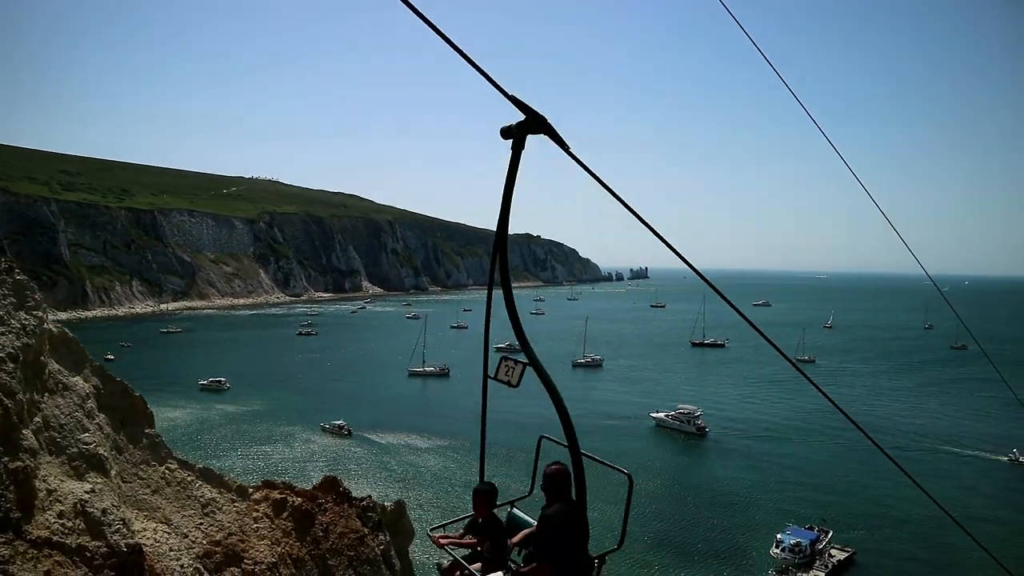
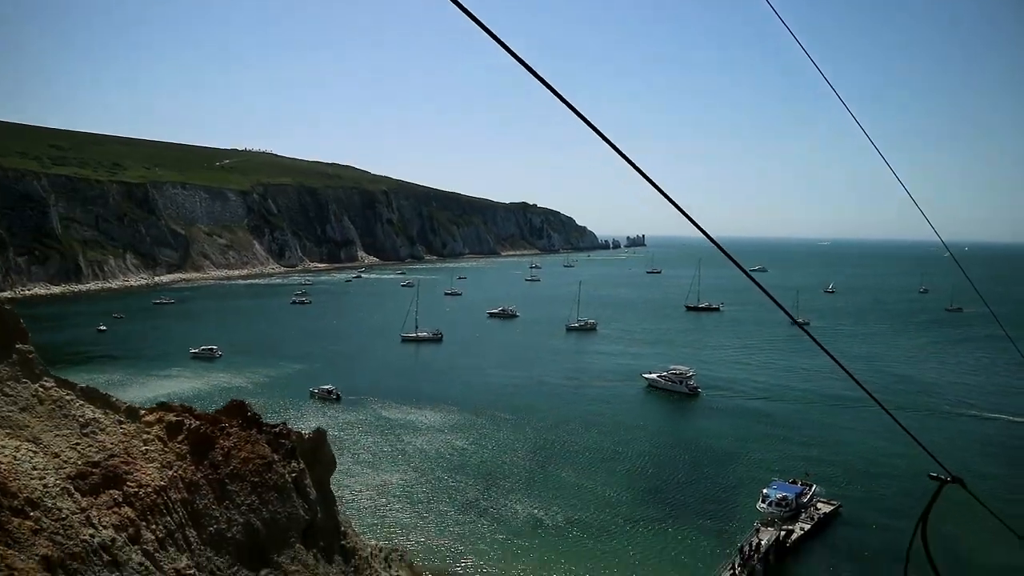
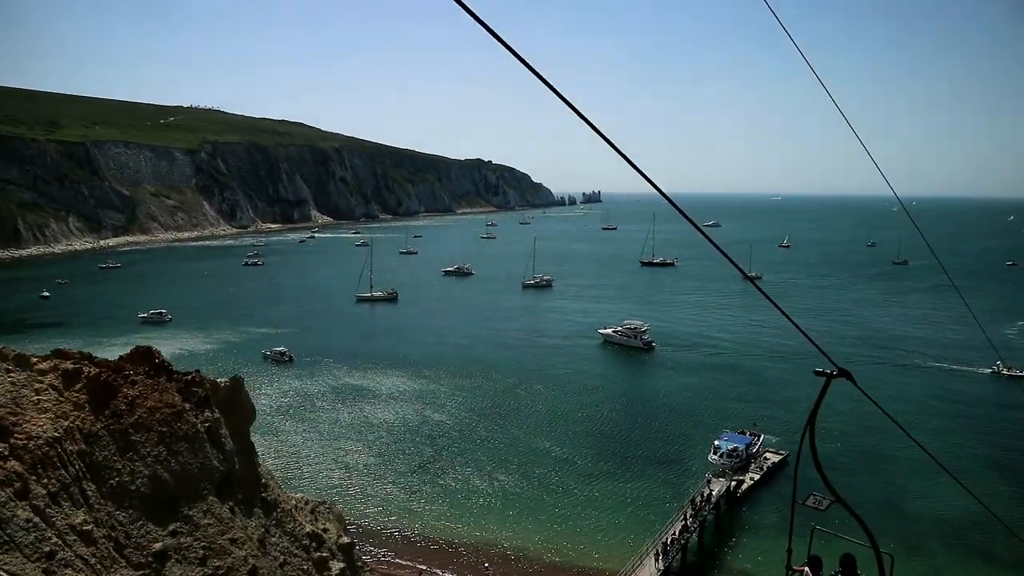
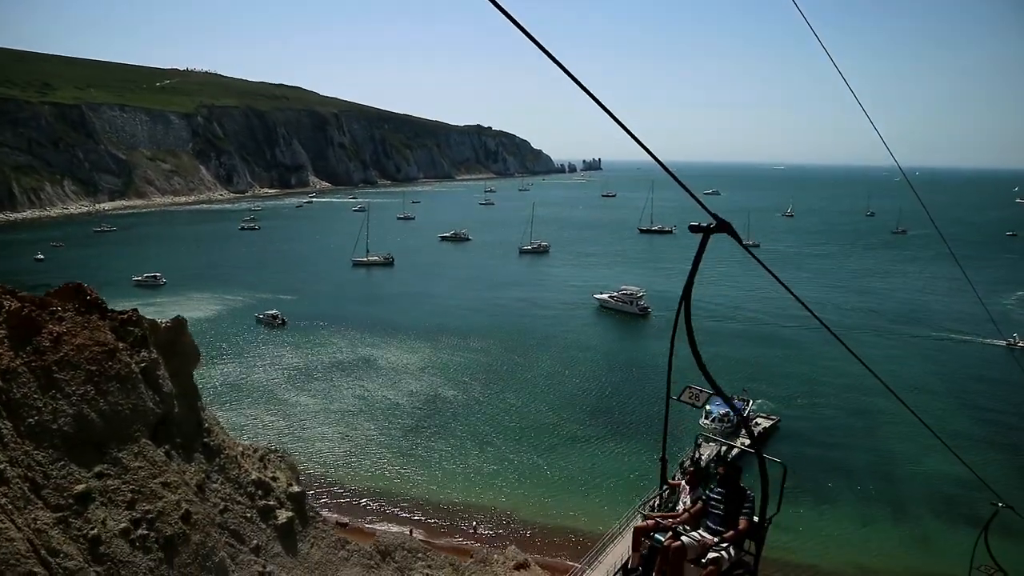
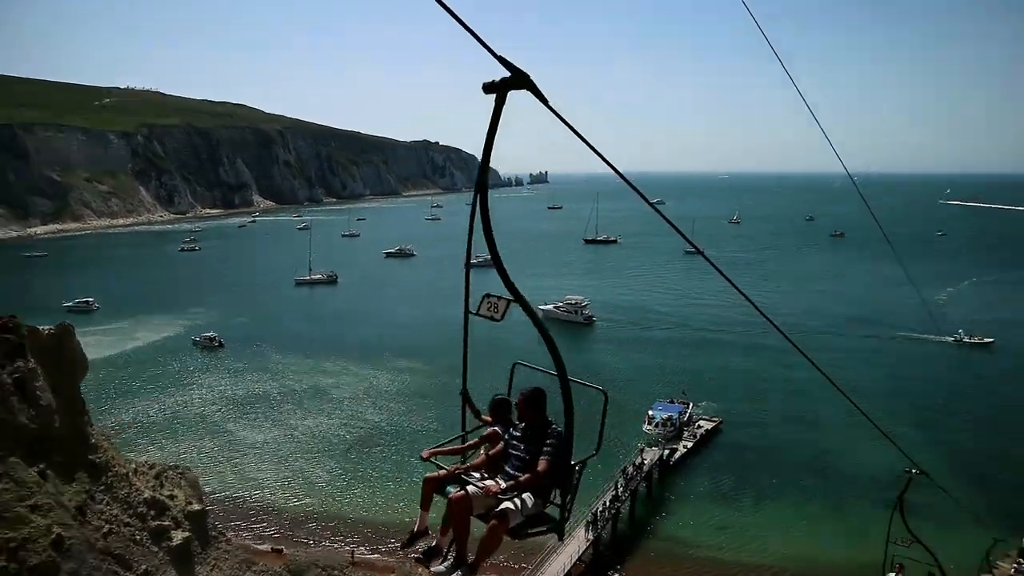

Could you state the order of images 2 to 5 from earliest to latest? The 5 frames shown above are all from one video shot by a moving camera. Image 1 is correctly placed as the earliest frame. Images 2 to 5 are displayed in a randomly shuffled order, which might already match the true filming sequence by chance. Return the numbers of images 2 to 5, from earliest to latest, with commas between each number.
2, 3, 4, 5
